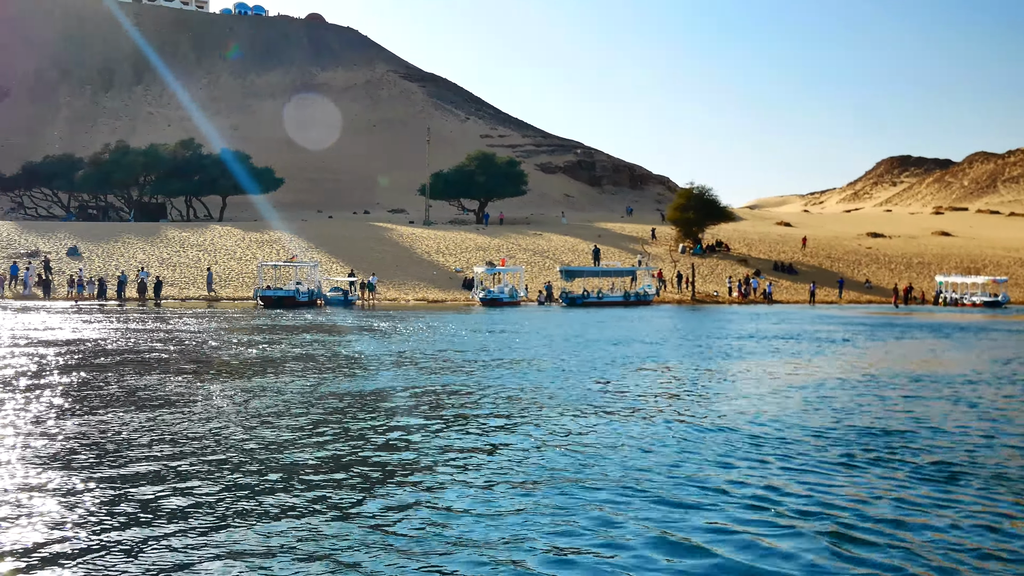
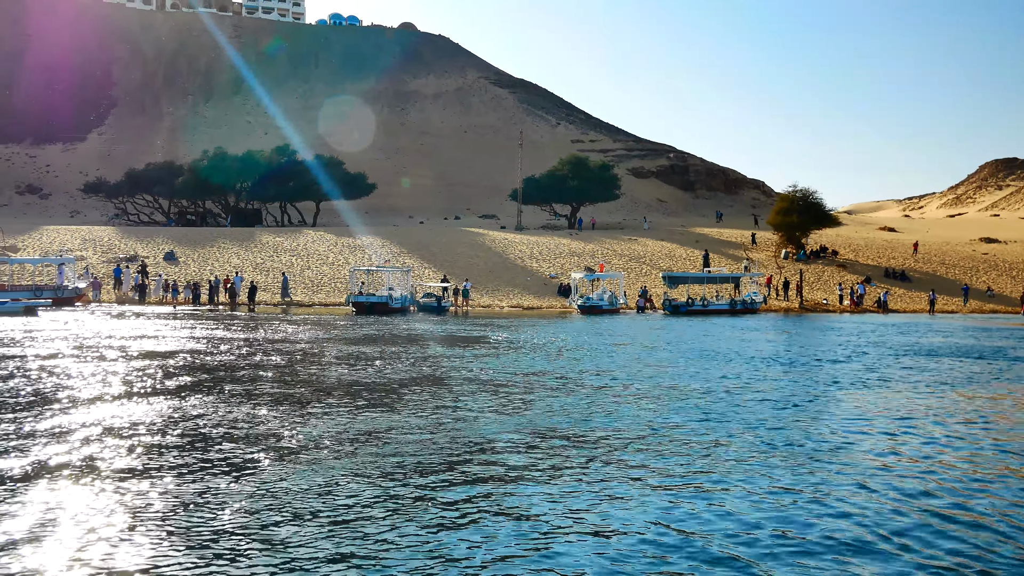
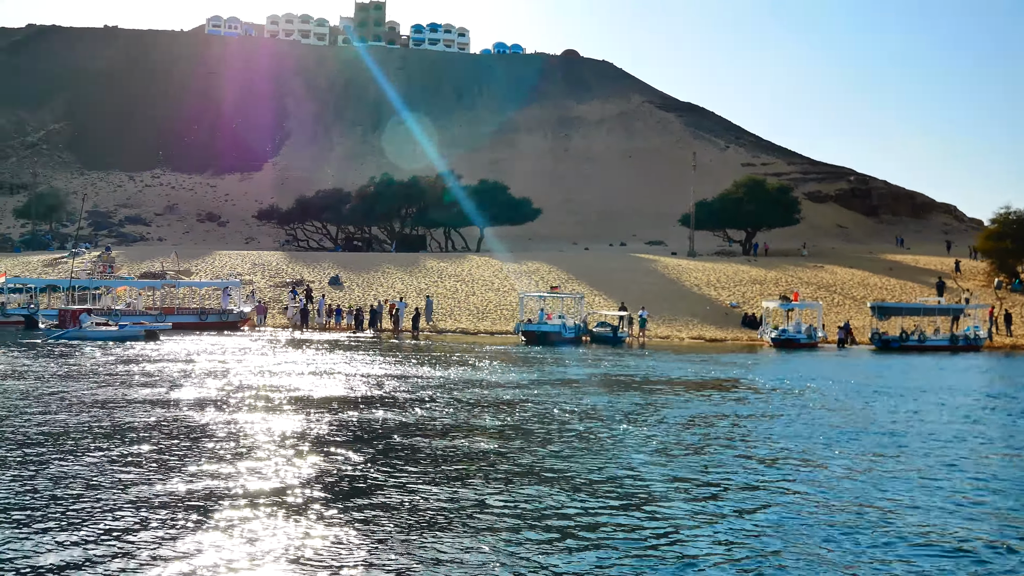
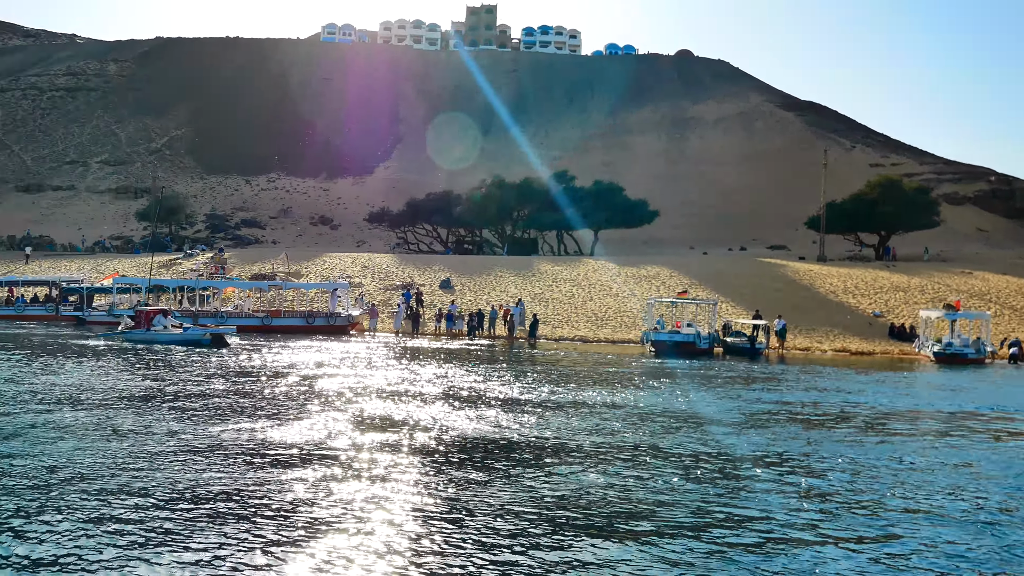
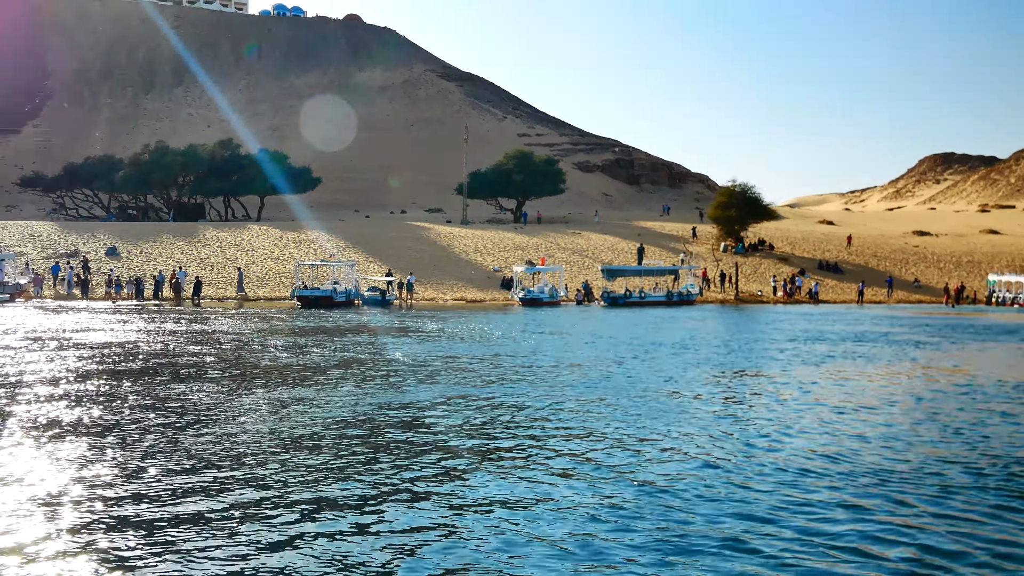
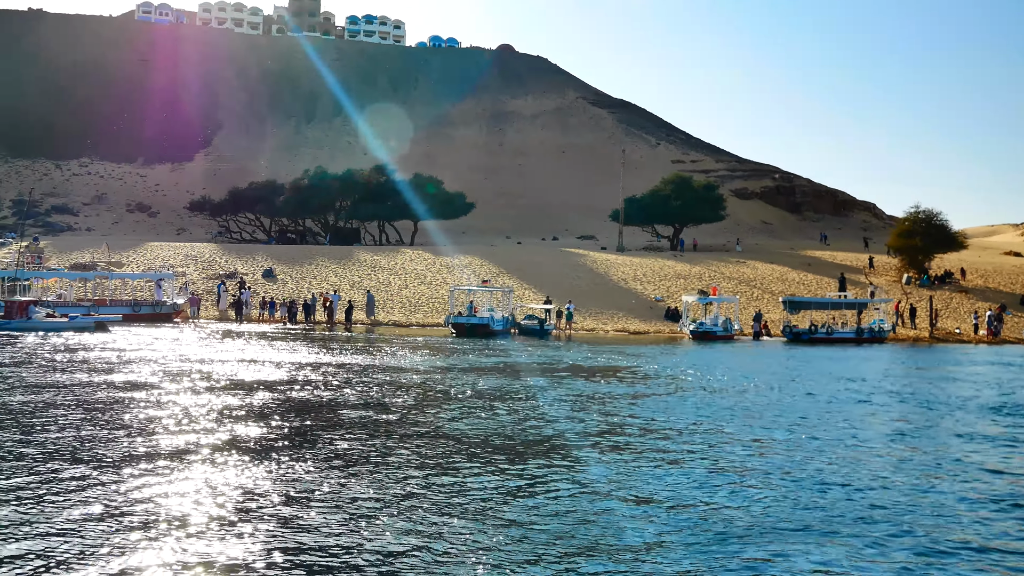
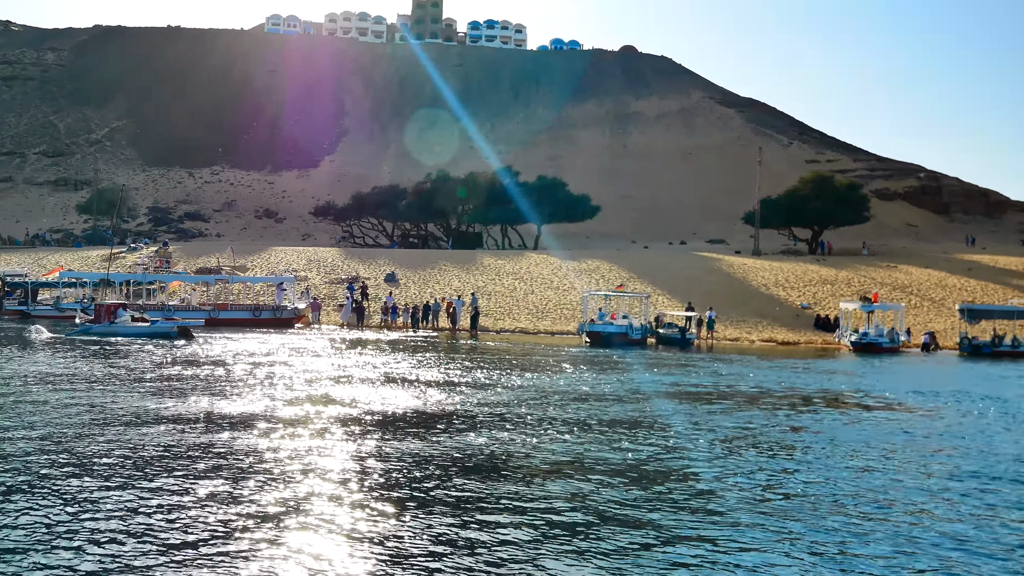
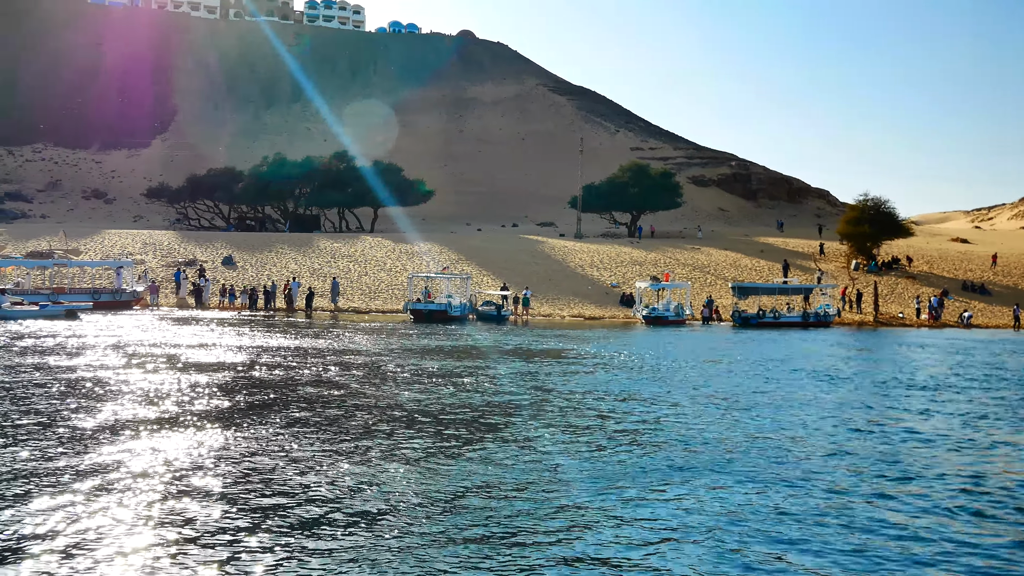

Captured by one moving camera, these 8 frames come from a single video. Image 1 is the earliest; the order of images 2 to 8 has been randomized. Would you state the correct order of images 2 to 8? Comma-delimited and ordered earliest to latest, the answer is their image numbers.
5, 2, 8, 6, 3, 7, 4
